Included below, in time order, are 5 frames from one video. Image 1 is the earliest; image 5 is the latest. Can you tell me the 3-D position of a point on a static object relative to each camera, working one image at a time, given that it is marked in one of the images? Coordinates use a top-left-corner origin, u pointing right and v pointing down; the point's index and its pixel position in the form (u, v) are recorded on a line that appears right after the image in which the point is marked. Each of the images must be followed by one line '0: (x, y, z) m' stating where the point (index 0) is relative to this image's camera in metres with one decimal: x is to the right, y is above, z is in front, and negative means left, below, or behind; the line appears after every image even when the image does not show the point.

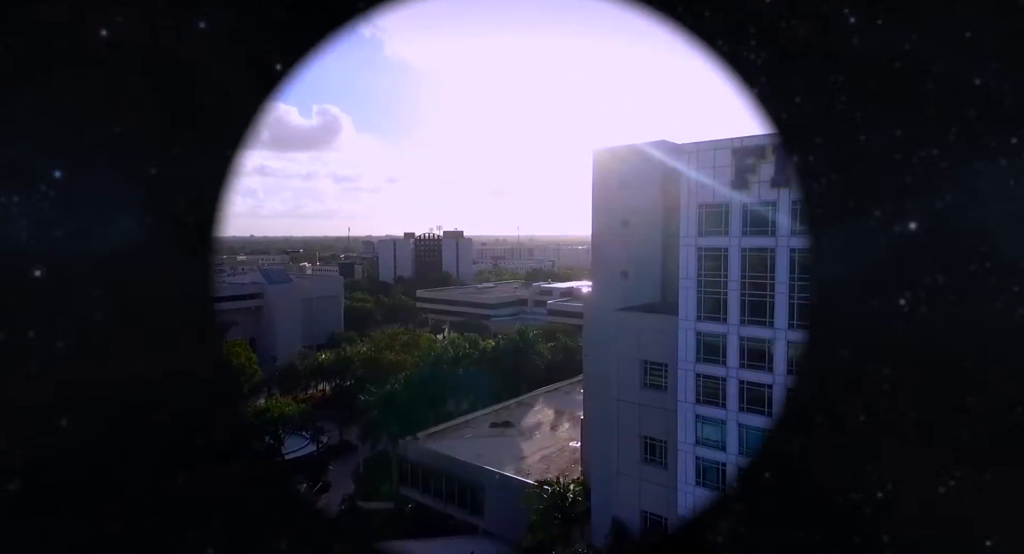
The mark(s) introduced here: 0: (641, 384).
0: (+3.4, -2.8, +17.4) m
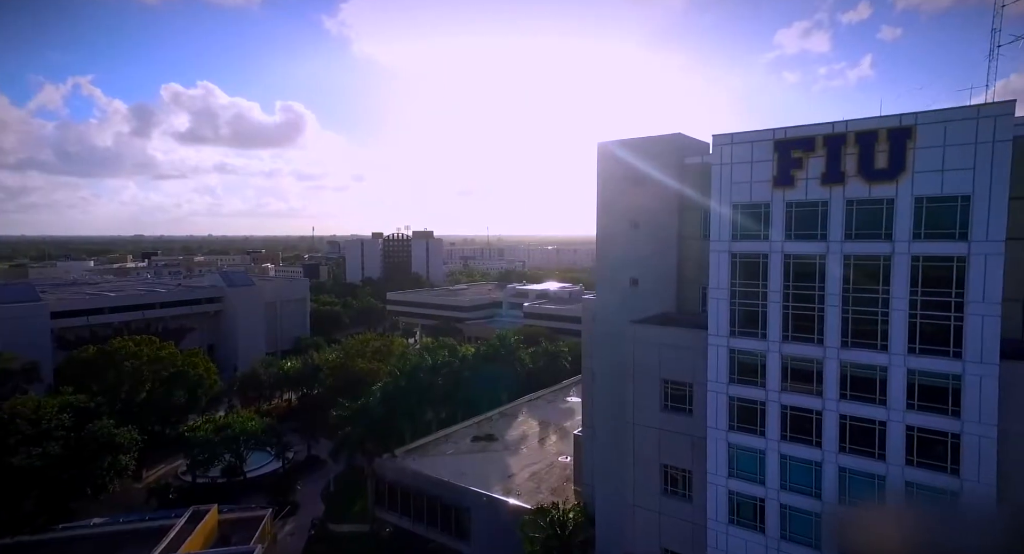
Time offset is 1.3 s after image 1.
0: (+3.5, -3.0, +15.4) m
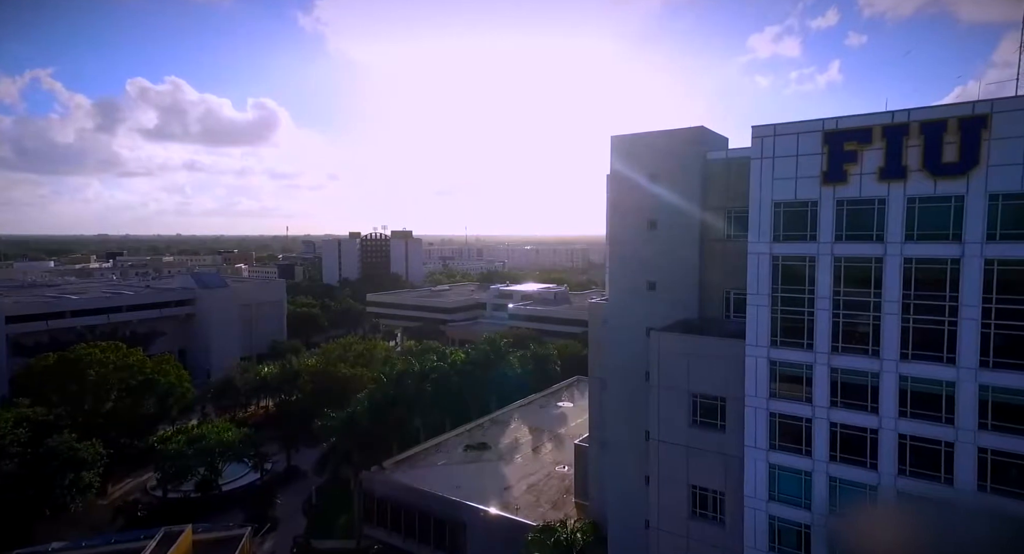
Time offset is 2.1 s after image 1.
0: (+3.8, -3.1, +14.2) m
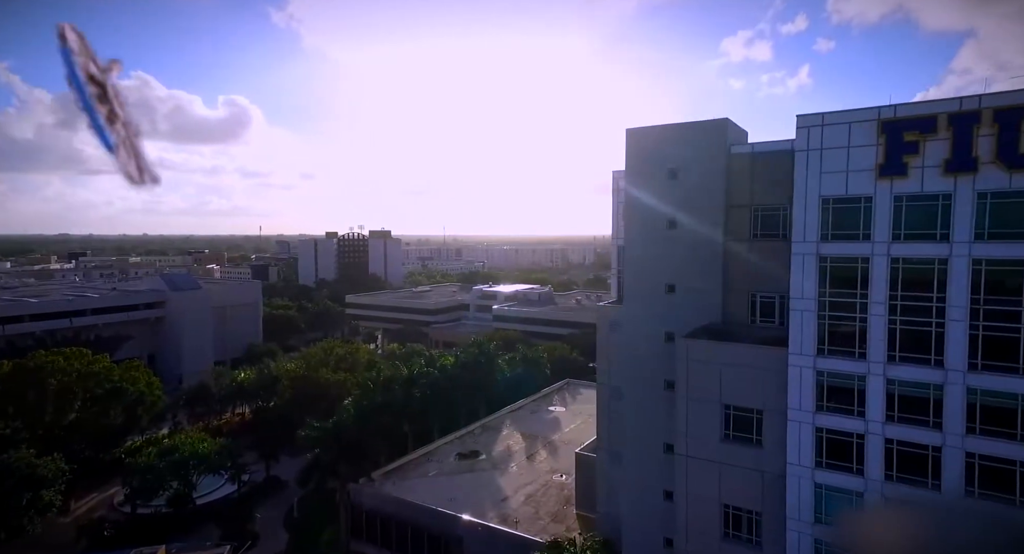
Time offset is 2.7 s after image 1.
0: (+4.2, -3.2, +13.1) m
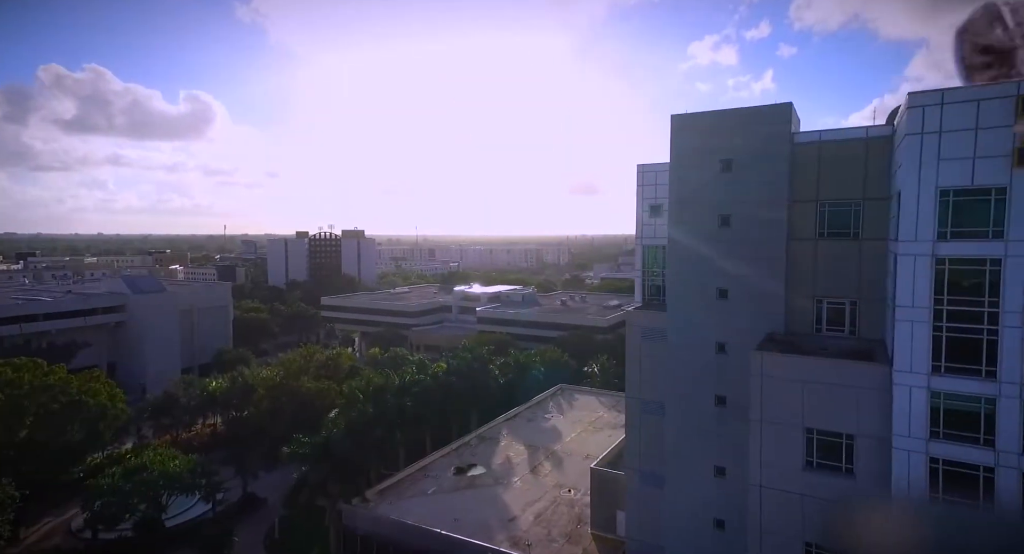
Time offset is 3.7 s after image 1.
0: (+5.1, -3.2, +11.5) m
